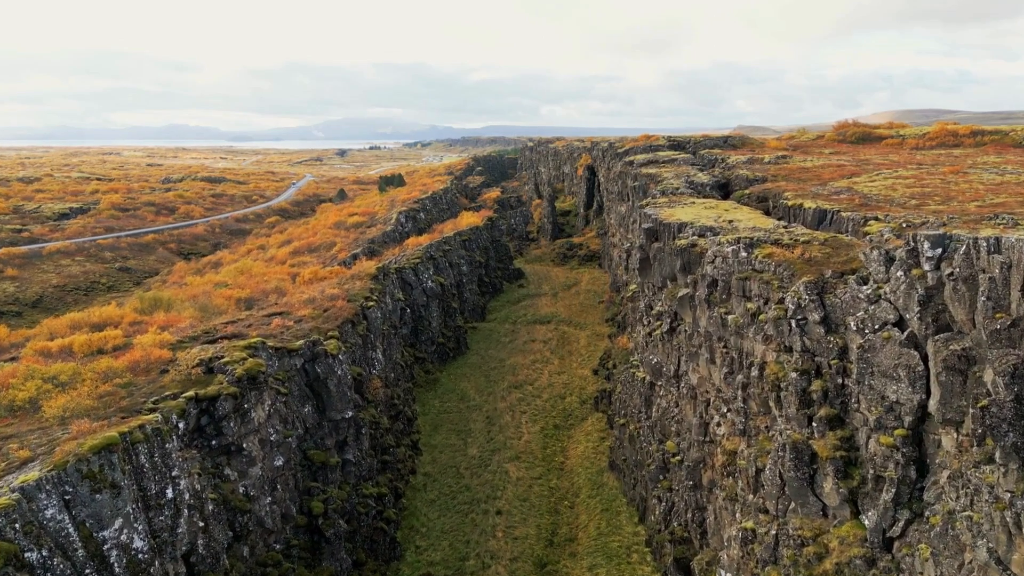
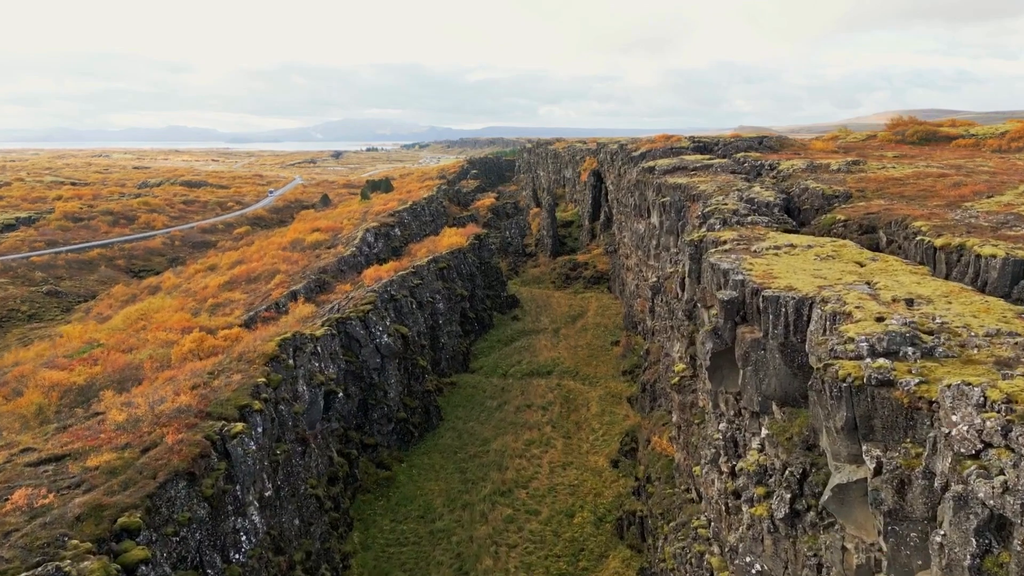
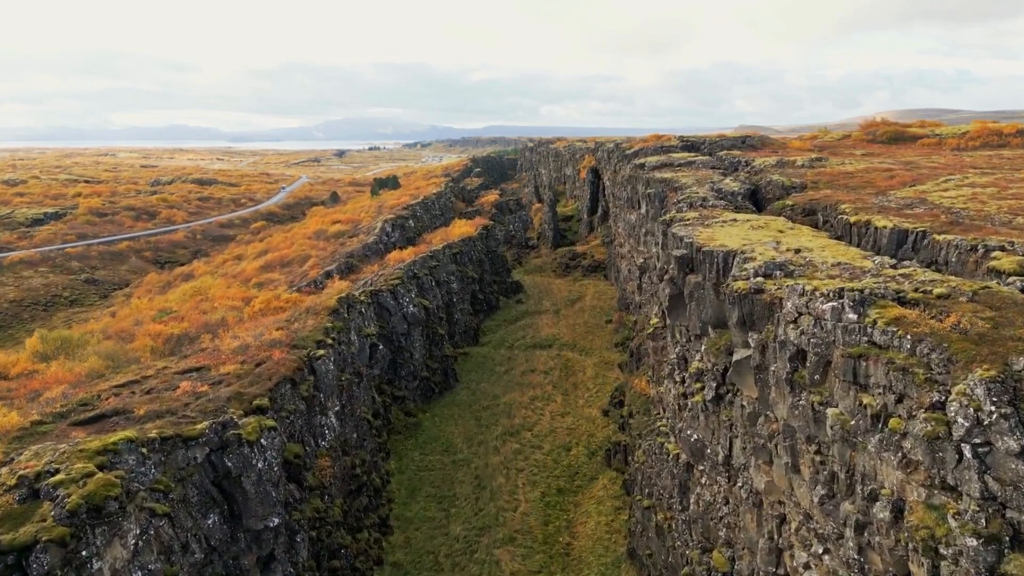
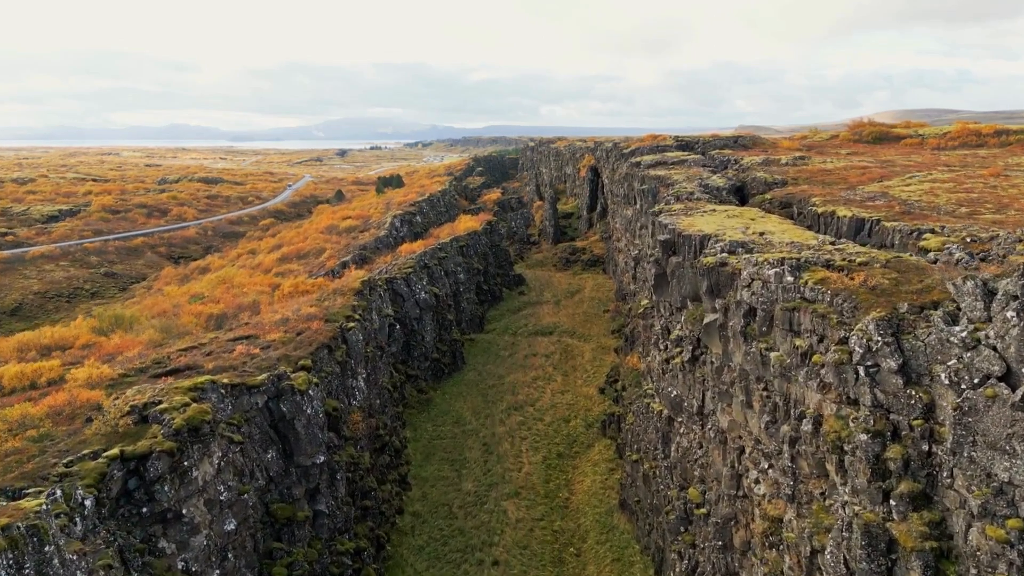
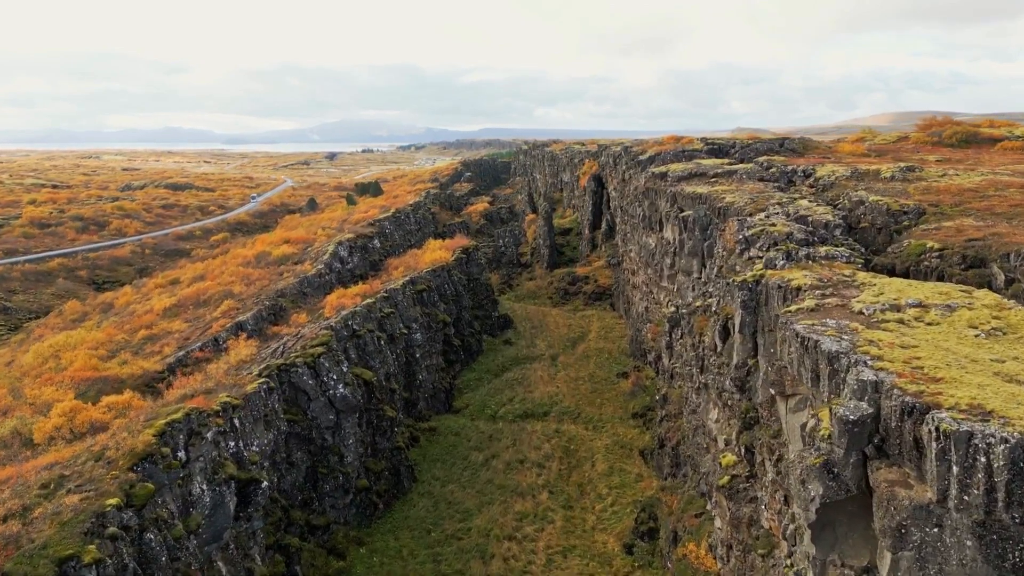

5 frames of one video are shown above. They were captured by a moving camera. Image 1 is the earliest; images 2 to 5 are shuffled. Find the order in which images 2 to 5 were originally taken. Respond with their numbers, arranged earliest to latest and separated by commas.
4, 3, 2, 5
